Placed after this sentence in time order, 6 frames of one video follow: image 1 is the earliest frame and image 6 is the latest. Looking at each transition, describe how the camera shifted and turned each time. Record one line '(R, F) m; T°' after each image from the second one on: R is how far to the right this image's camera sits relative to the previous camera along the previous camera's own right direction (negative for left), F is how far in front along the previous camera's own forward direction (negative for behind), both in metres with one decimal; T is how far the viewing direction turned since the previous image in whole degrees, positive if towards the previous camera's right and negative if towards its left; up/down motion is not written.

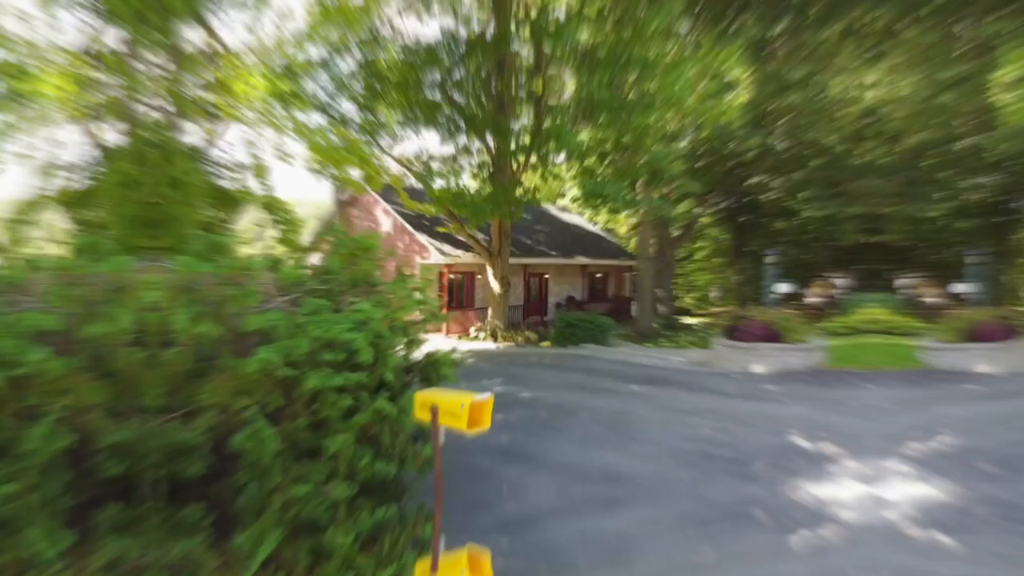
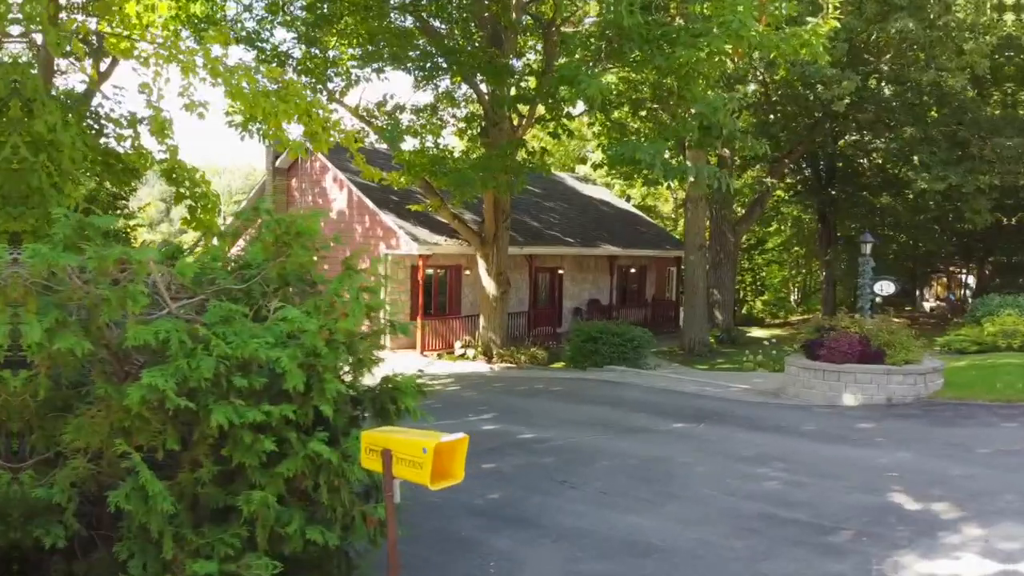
(-0.2, +1.8) m; +3°
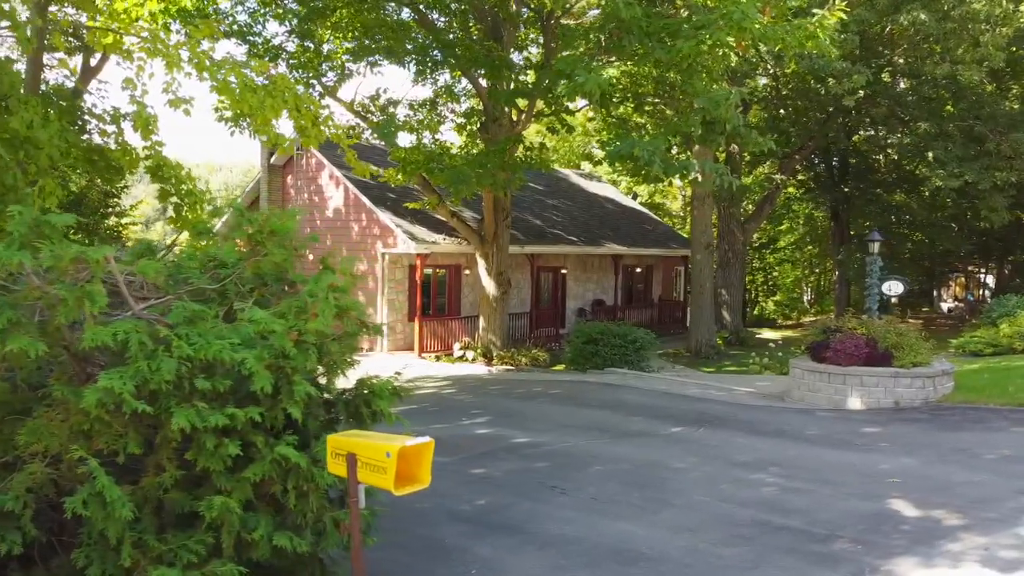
(+0.1, +0.3) m; -1°
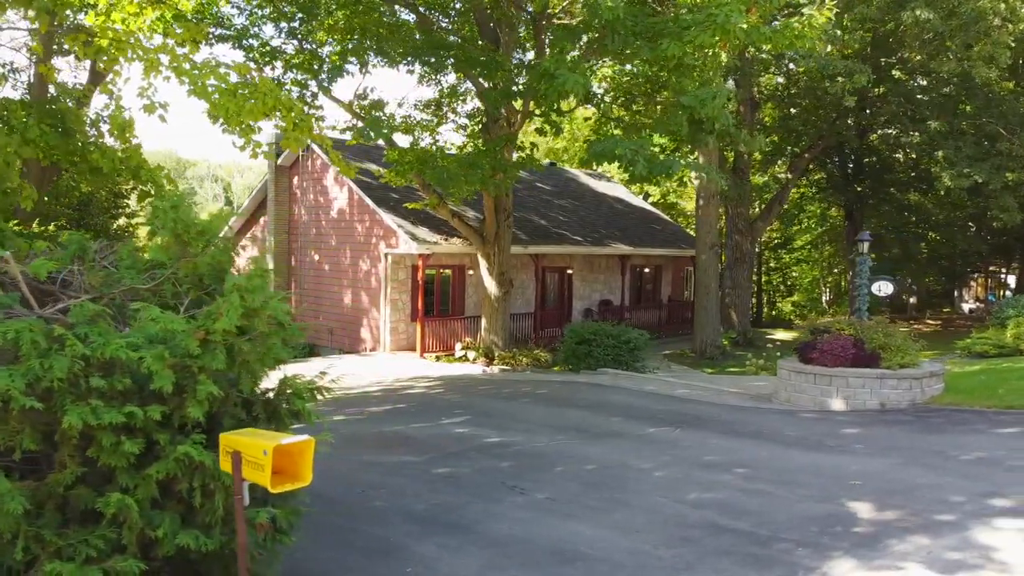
(+0.6, 0.0) m; -2°
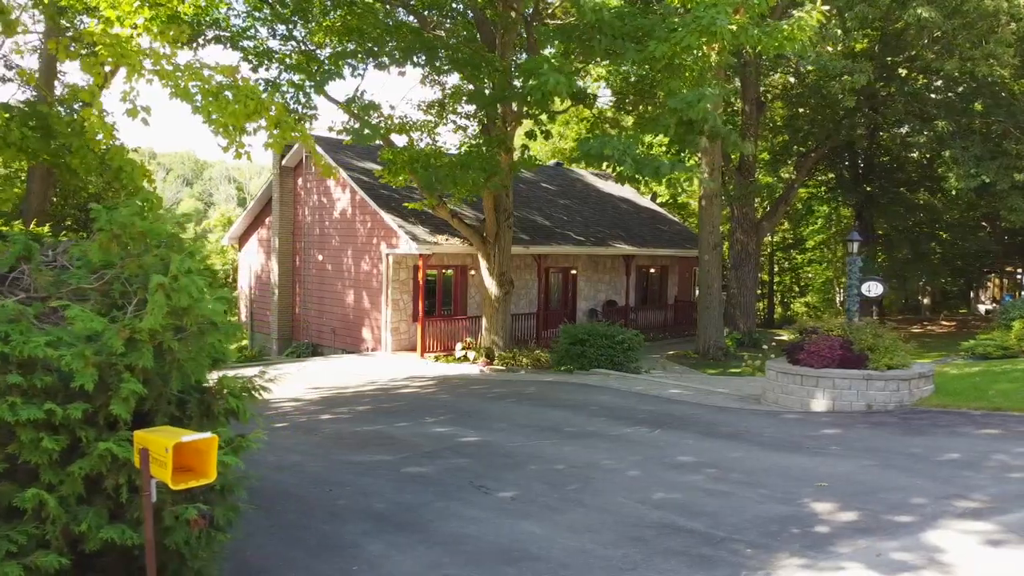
(+0.4, 0.0) m; -1°
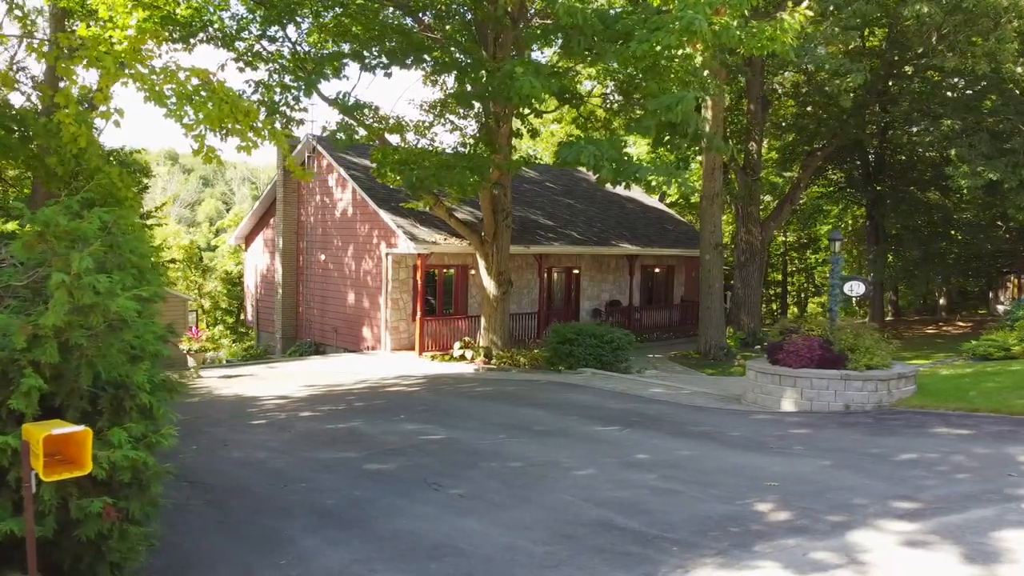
(+0.6, 0.0) m; -1°
